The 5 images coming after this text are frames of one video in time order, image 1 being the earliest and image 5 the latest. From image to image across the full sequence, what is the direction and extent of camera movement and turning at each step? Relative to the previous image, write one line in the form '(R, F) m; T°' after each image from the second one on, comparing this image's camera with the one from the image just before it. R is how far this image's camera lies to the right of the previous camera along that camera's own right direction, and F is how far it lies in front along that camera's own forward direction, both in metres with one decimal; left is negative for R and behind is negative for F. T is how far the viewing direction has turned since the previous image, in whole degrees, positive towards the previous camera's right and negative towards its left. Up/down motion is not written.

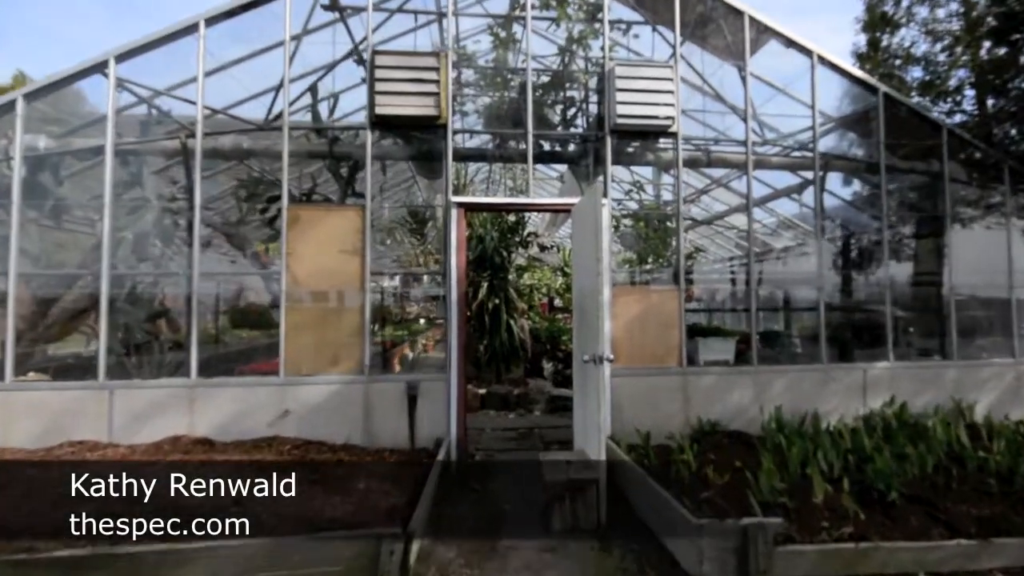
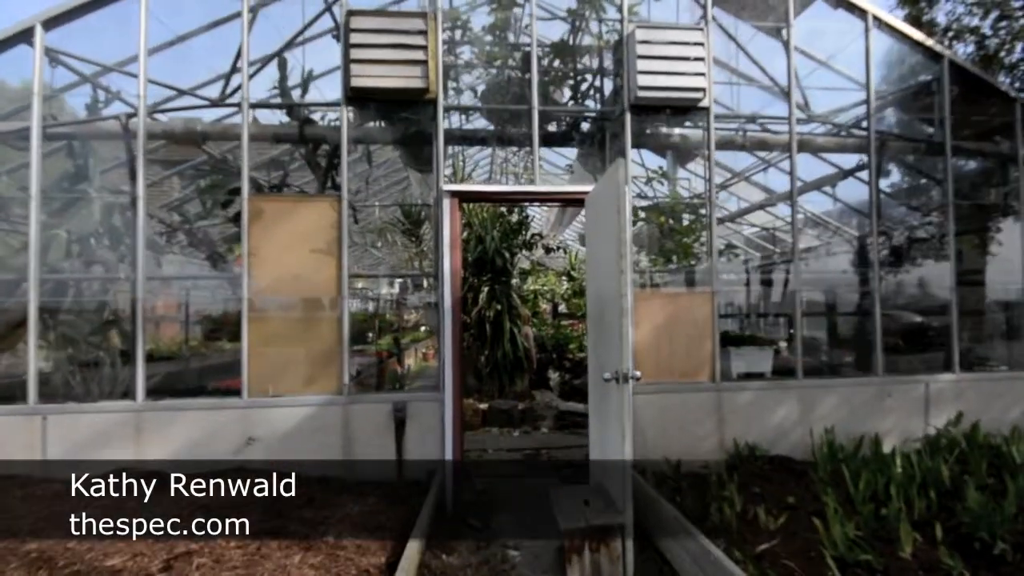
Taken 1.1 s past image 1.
(0.0, +0.8) m; -1°
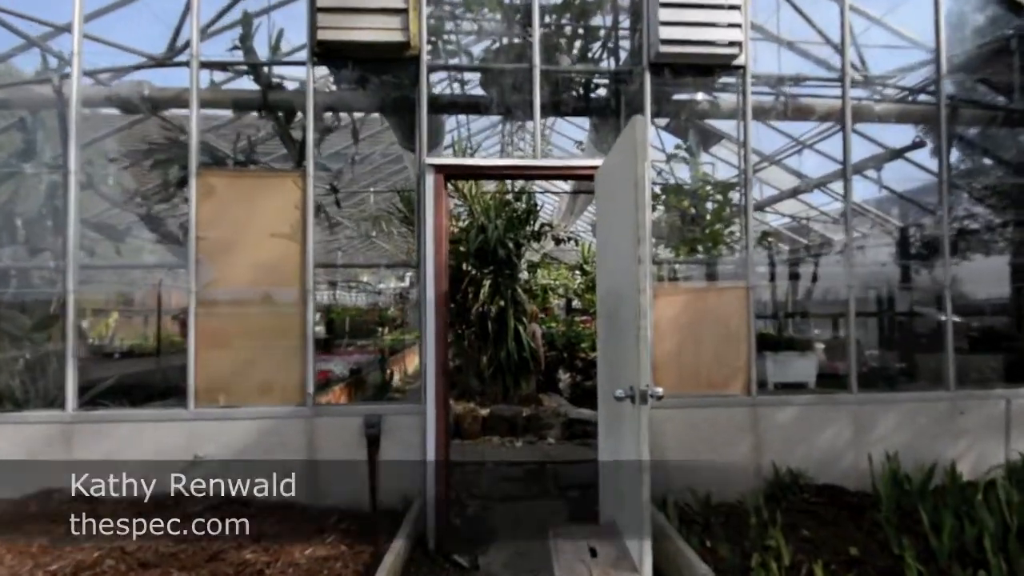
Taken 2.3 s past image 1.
(+0.2, +0.7) m; -2°
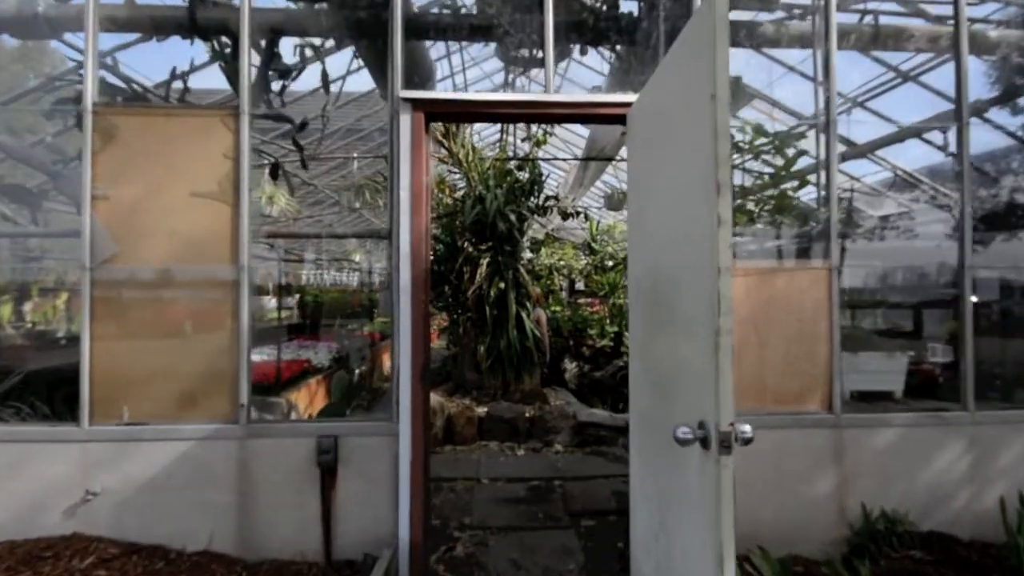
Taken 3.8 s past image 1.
(0.0, +1.0) m; -1°
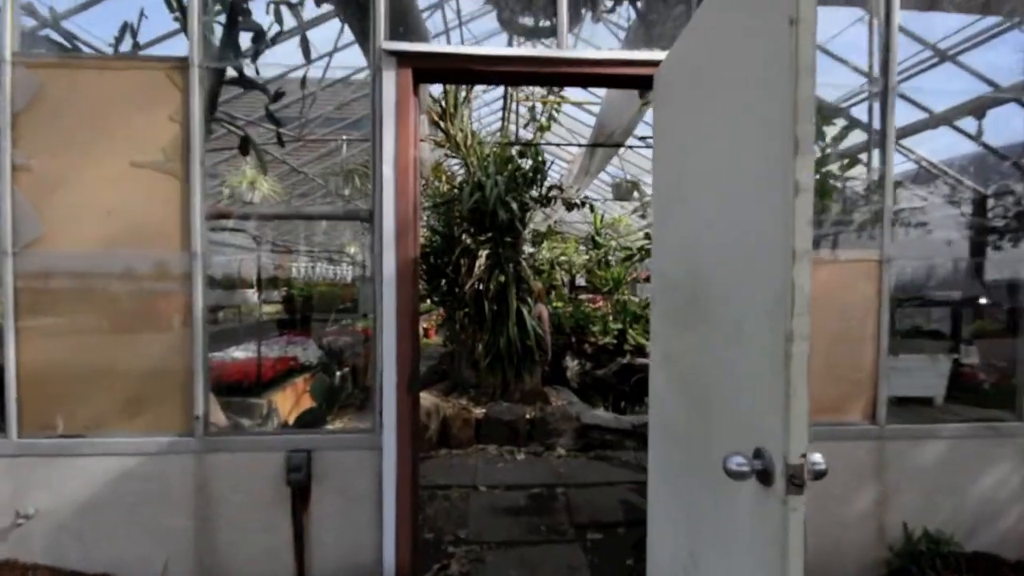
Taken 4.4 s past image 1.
(0.0, +0.4) m; 0°
